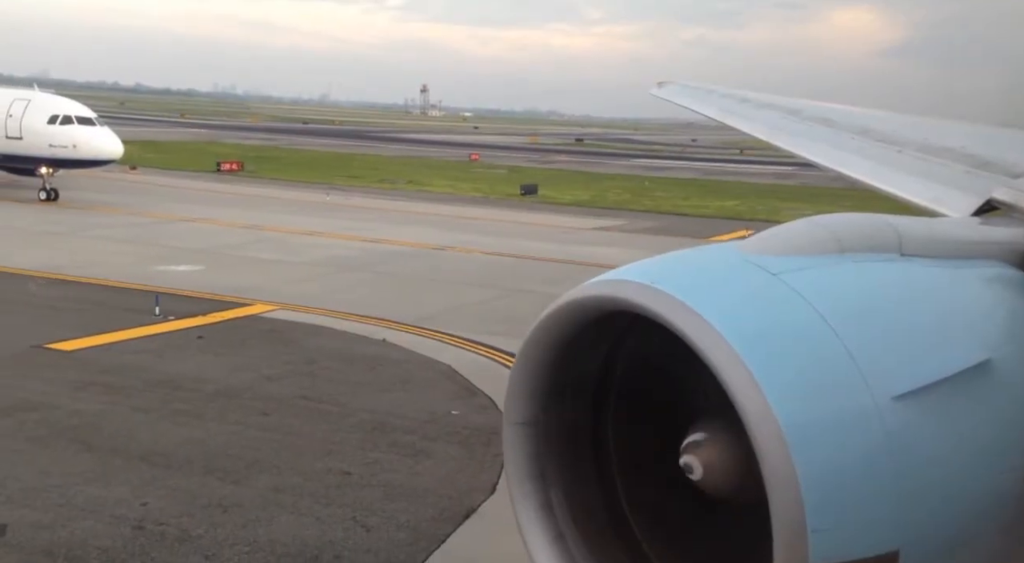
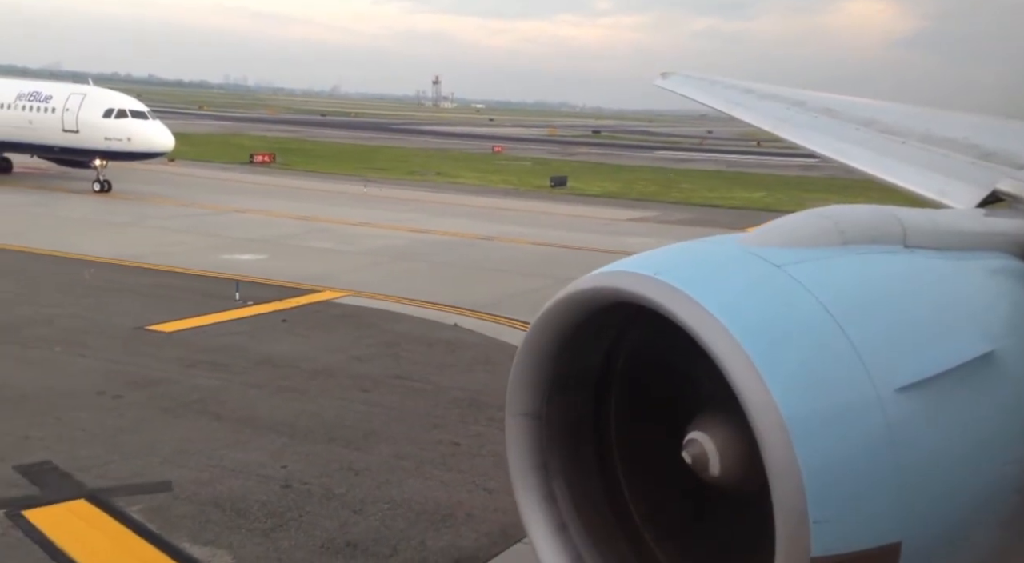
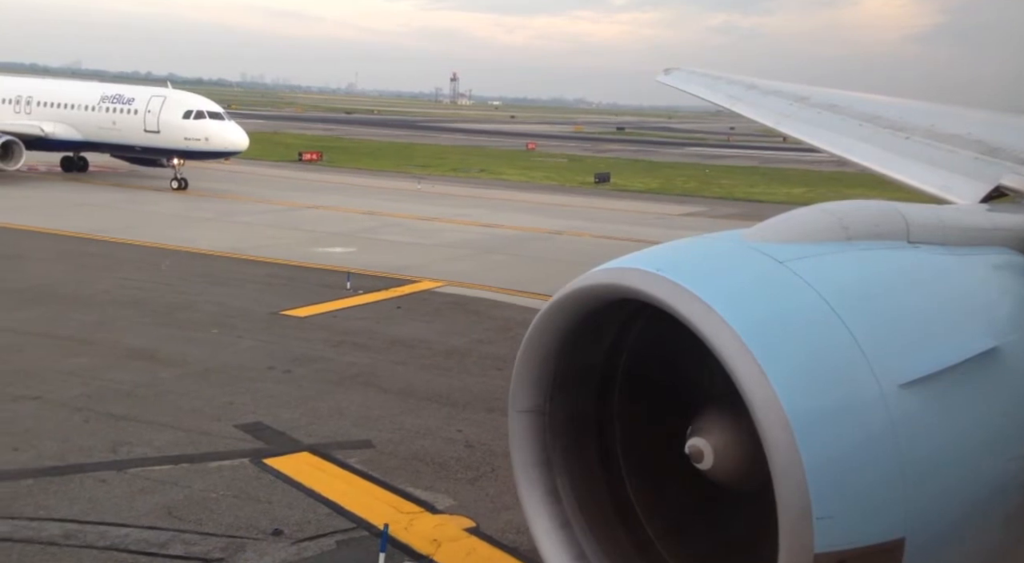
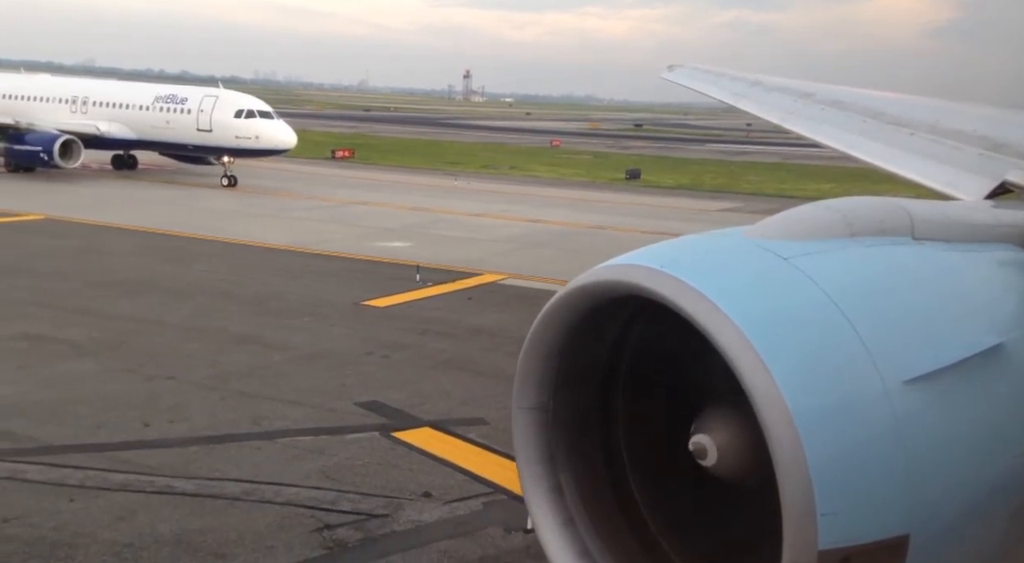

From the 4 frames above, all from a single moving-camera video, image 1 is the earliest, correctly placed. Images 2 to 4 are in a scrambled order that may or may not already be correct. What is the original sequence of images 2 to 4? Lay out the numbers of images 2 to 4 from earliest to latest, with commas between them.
2, 3, 4
